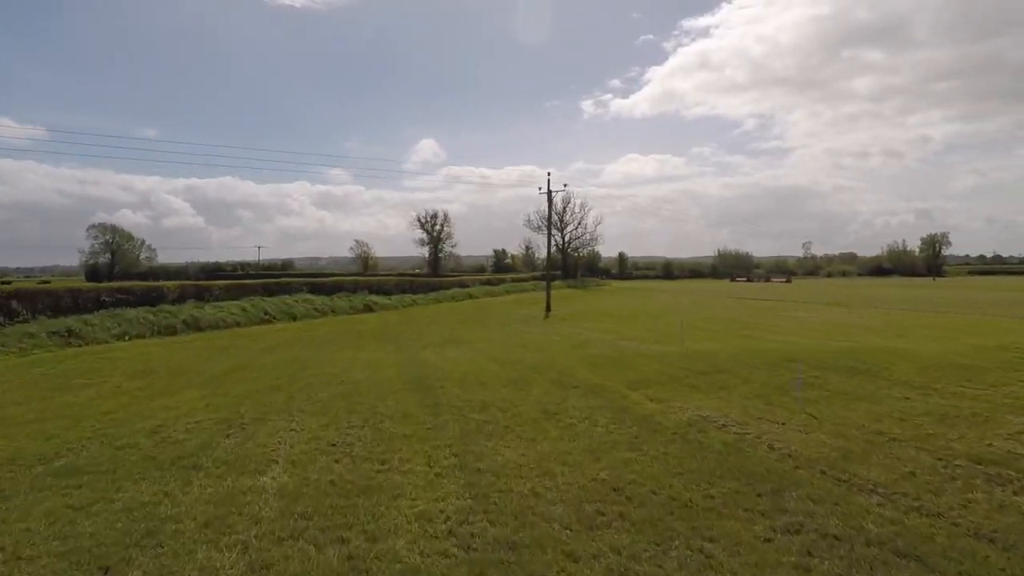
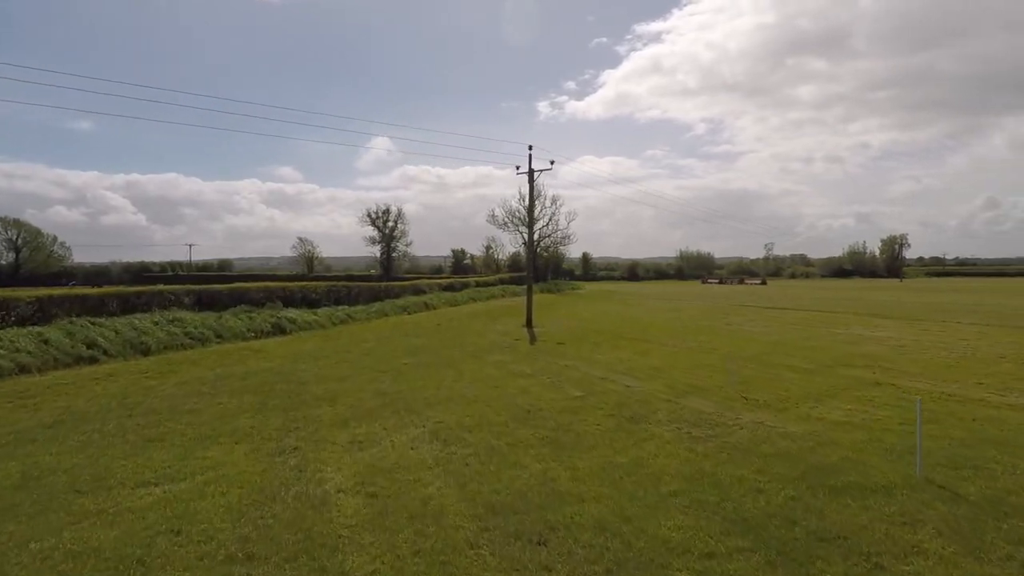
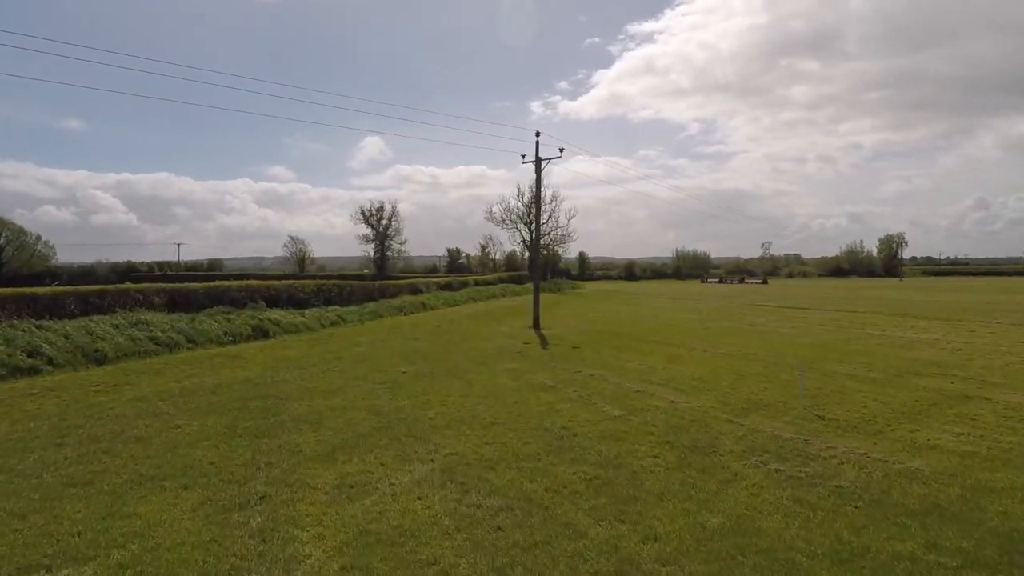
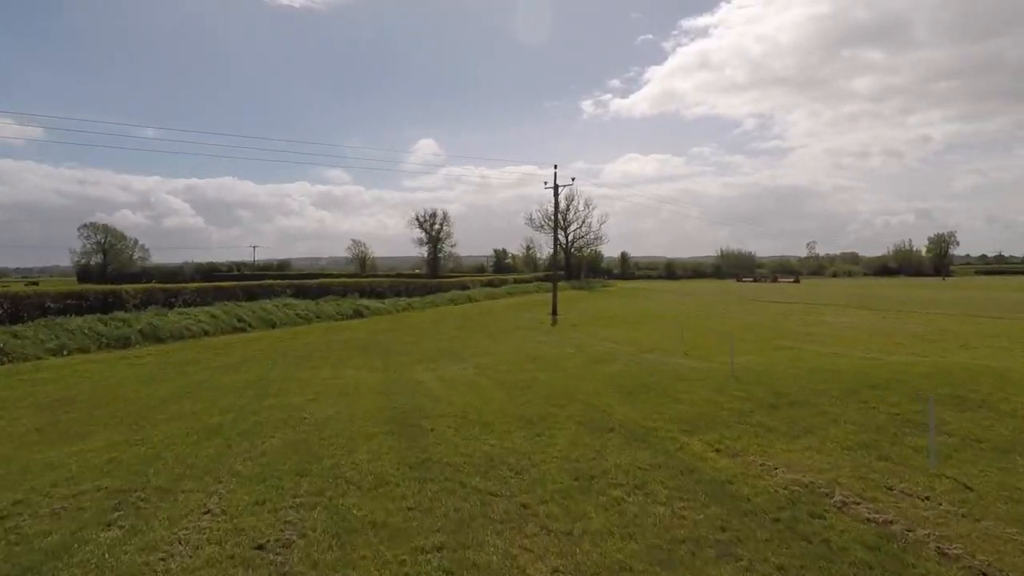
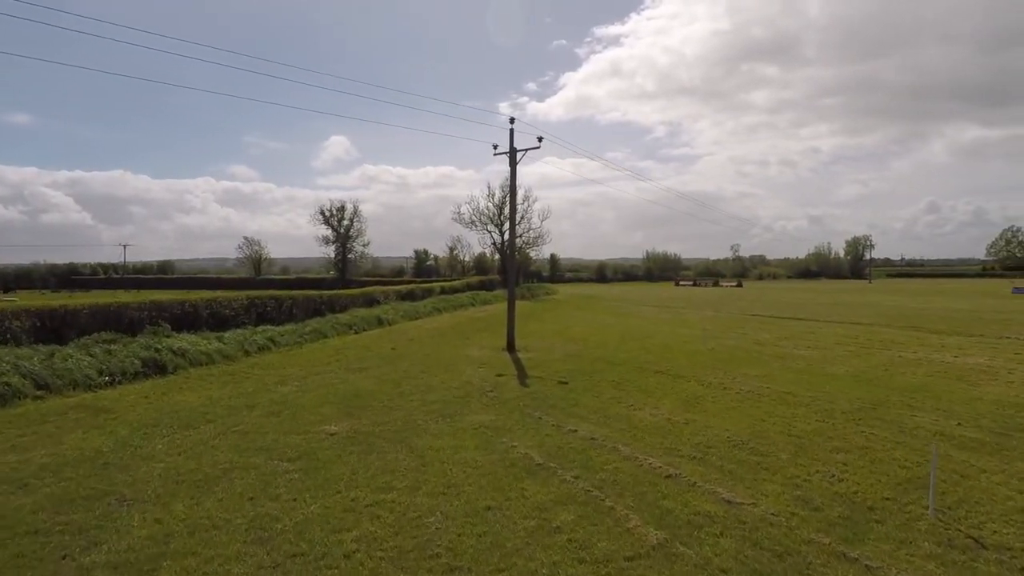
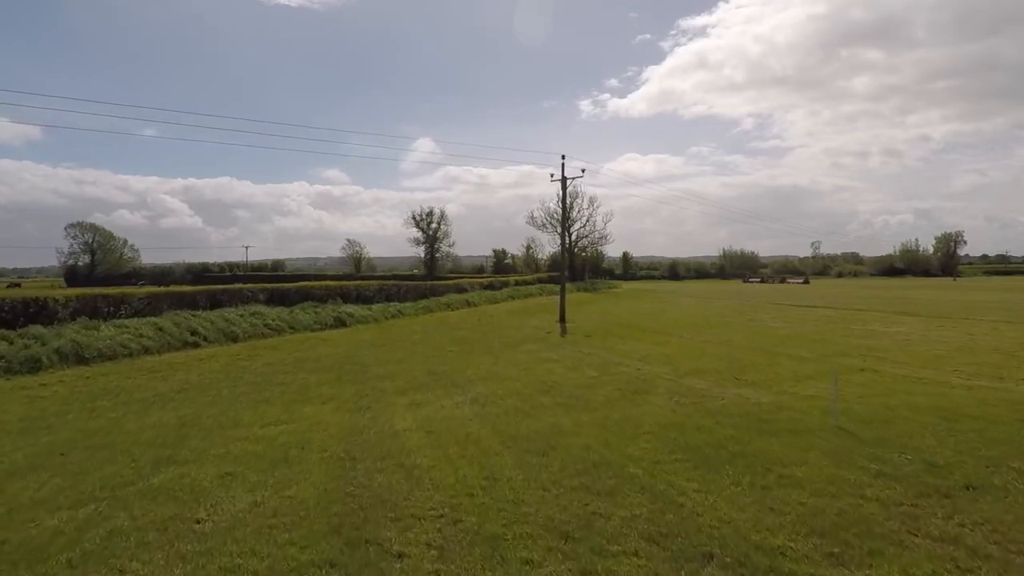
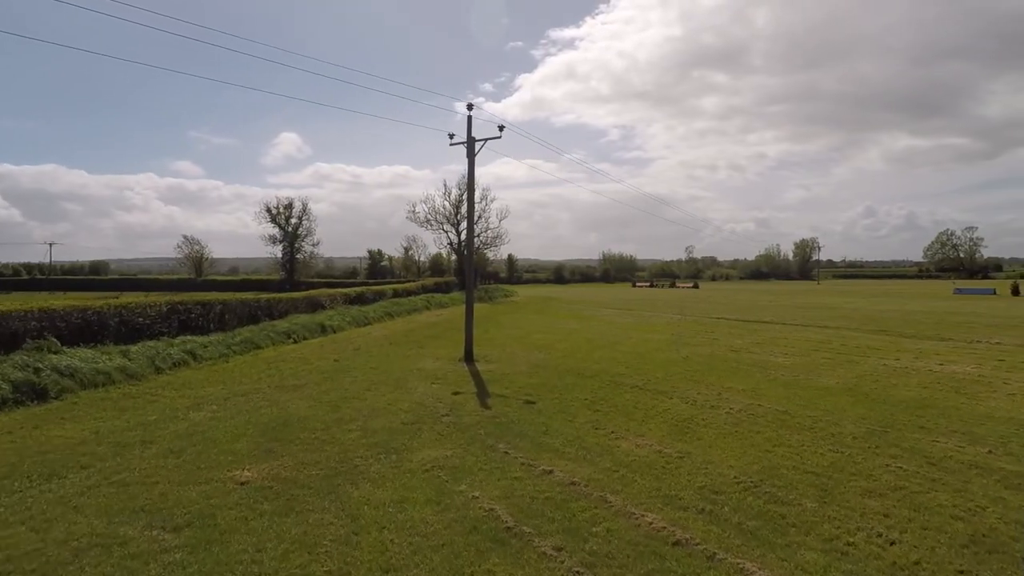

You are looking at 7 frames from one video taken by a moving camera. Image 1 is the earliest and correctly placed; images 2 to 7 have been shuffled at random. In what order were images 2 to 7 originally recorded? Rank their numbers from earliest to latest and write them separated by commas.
4, 6, 2, 3, 5, 7
